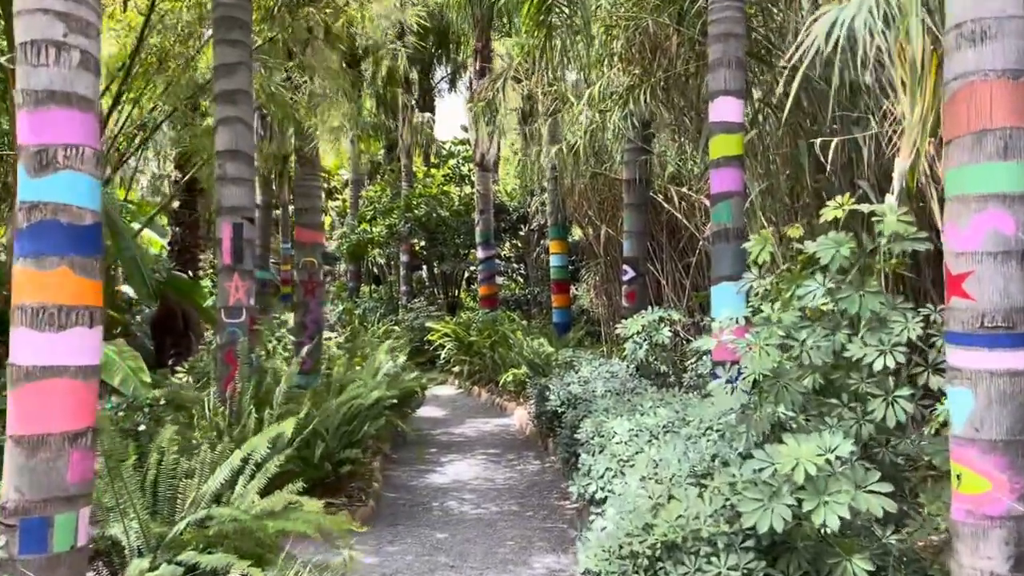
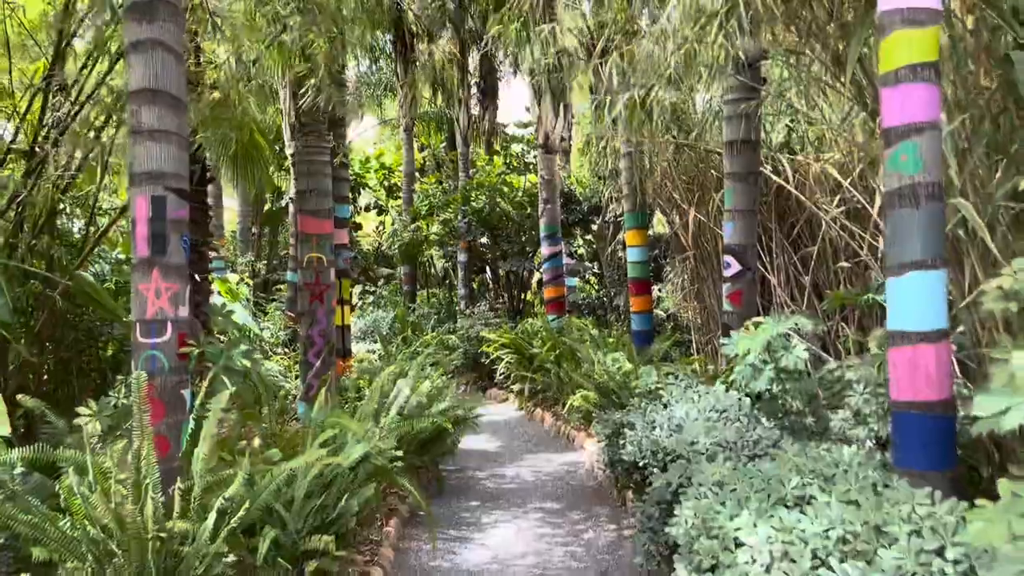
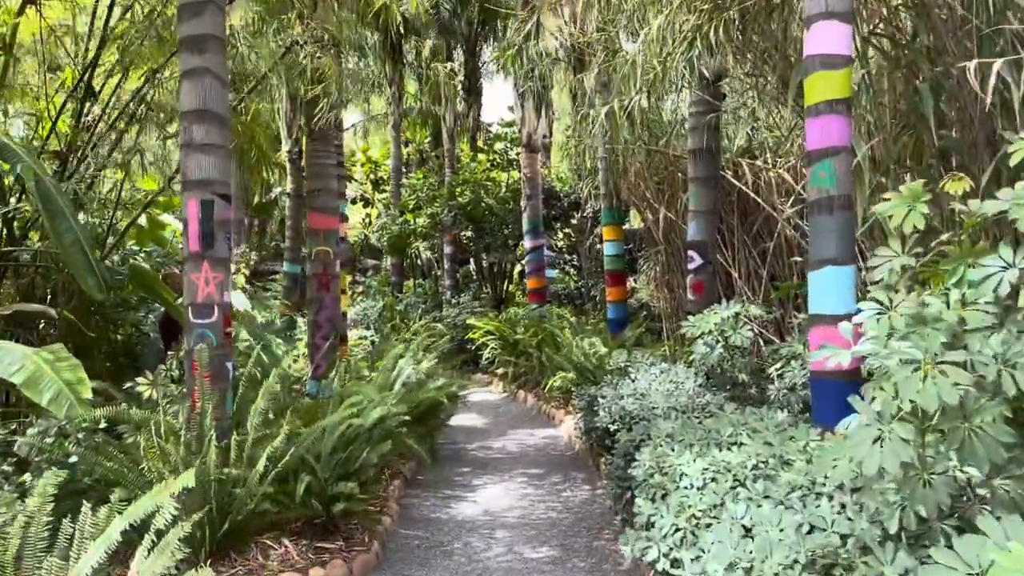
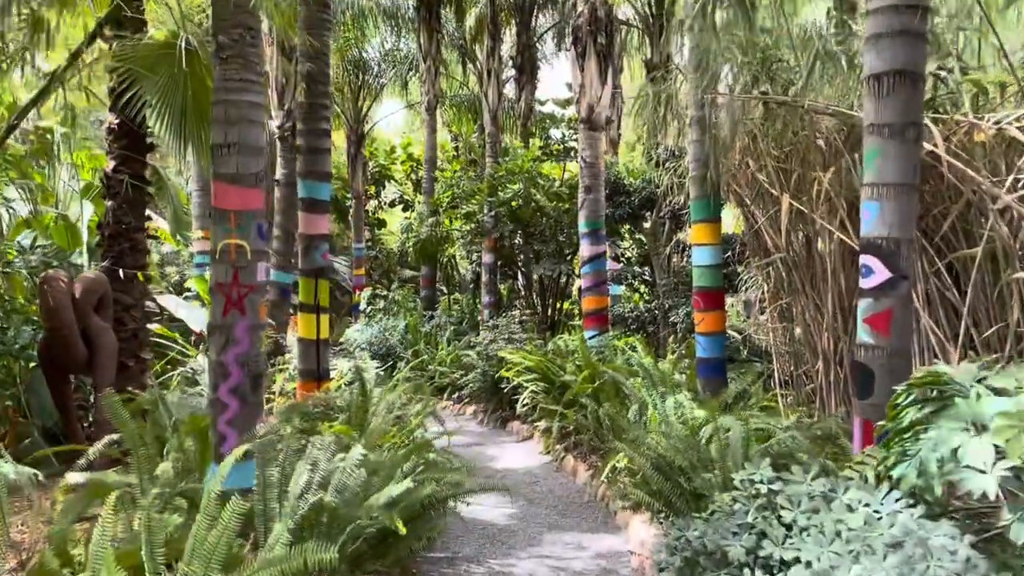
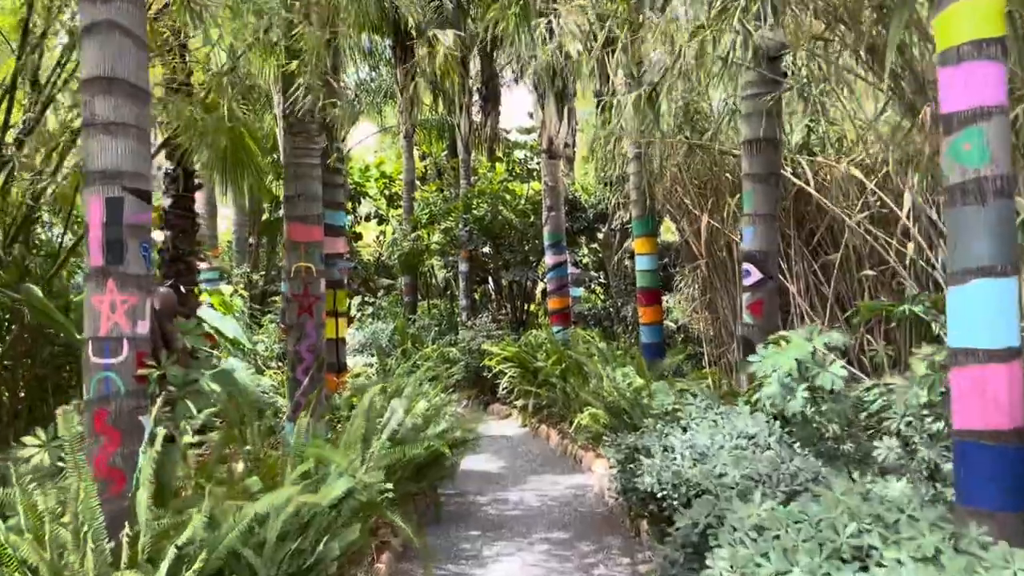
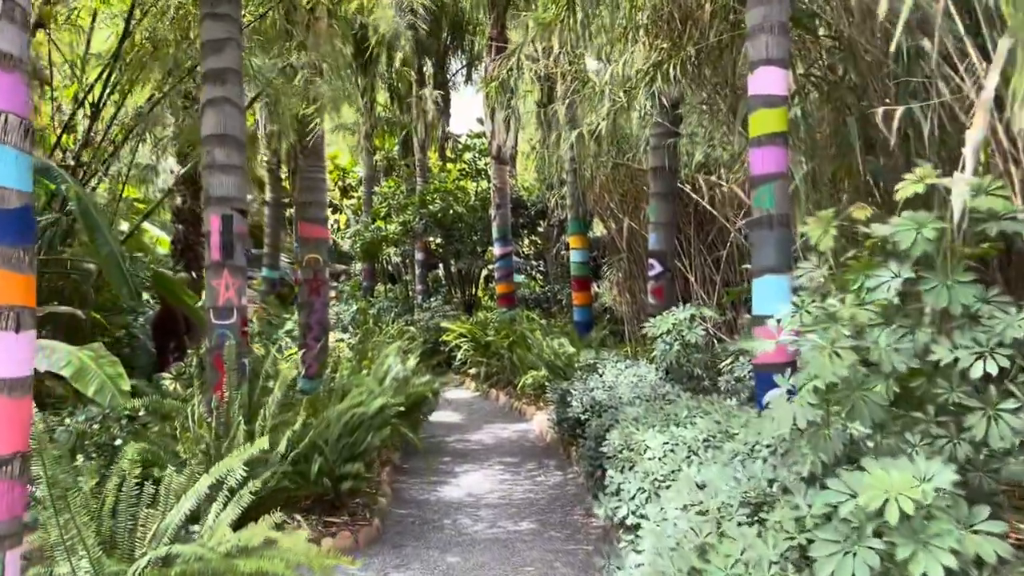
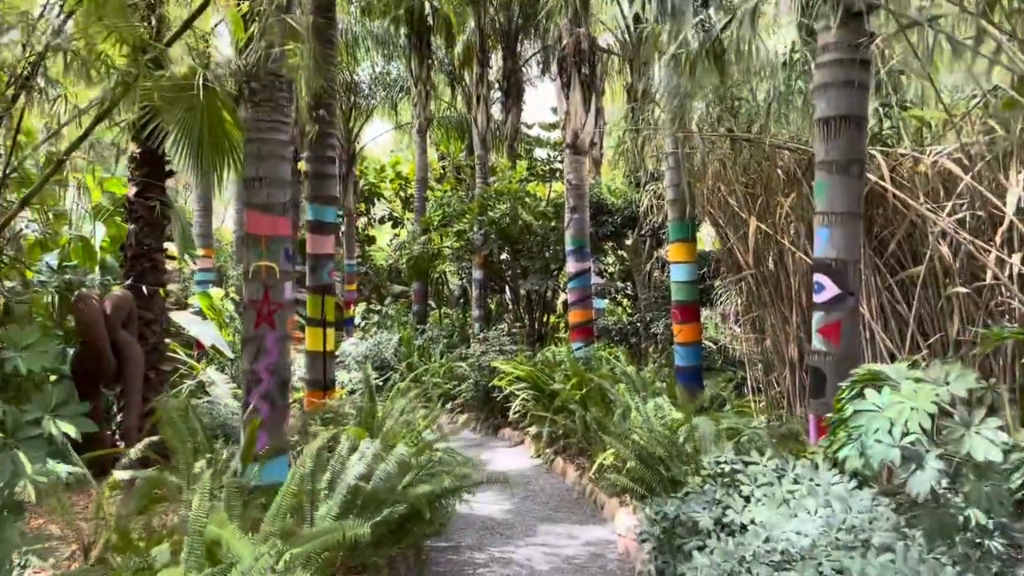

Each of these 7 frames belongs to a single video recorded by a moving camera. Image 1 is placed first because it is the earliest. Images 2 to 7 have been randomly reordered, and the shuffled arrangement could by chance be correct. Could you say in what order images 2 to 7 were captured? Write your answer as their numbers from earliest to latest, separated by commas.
6, 3, 2, 5, 7, 4
